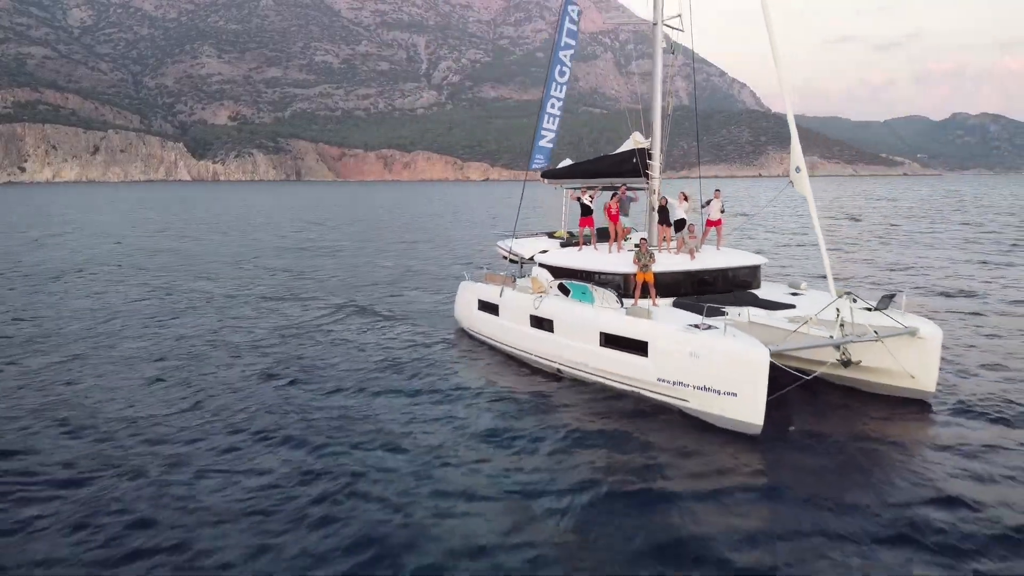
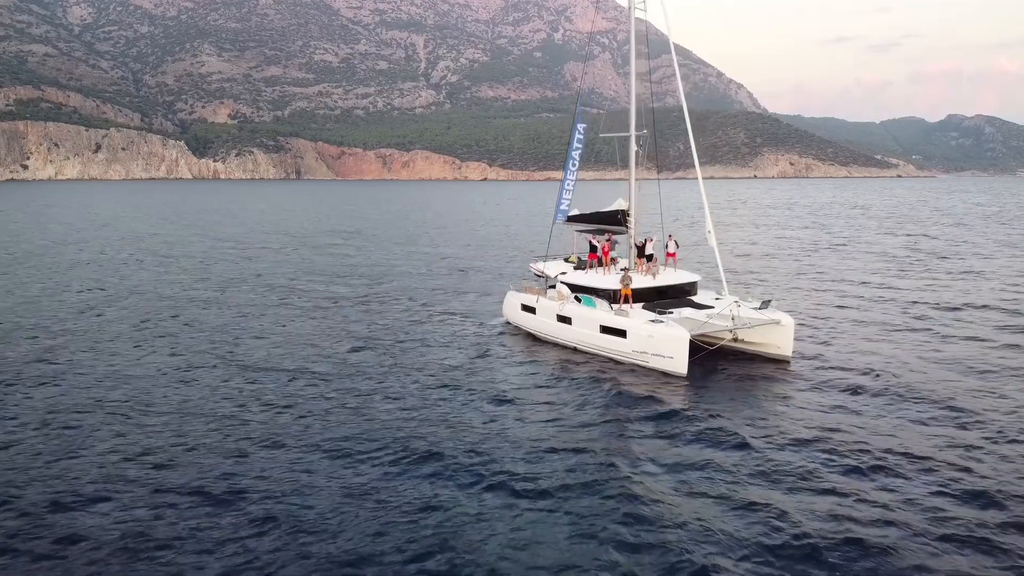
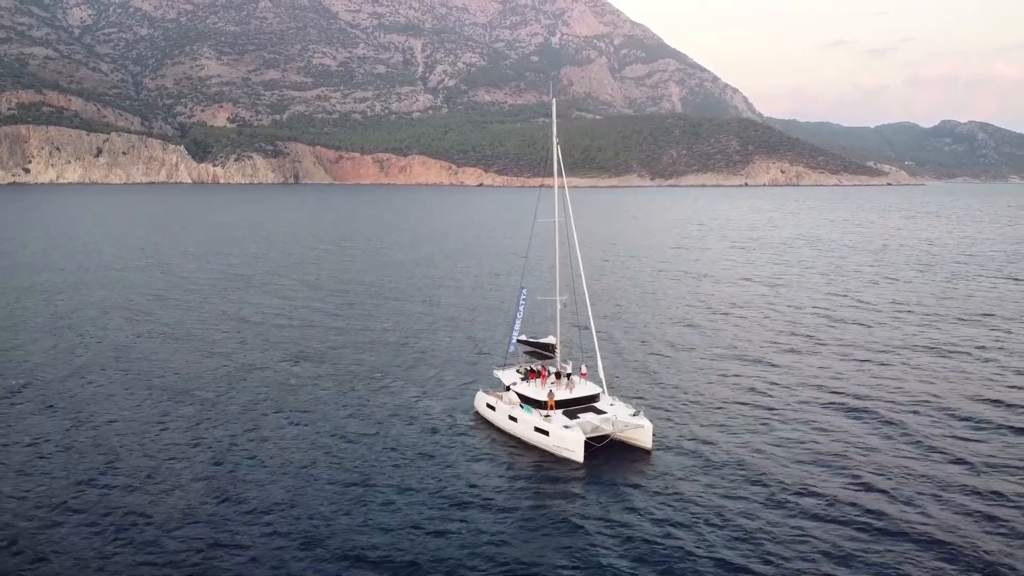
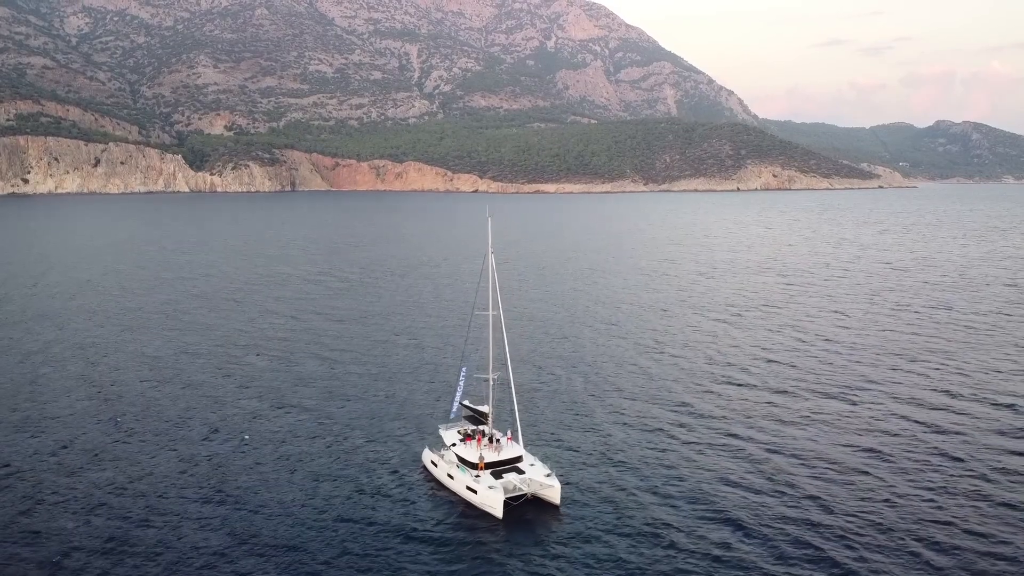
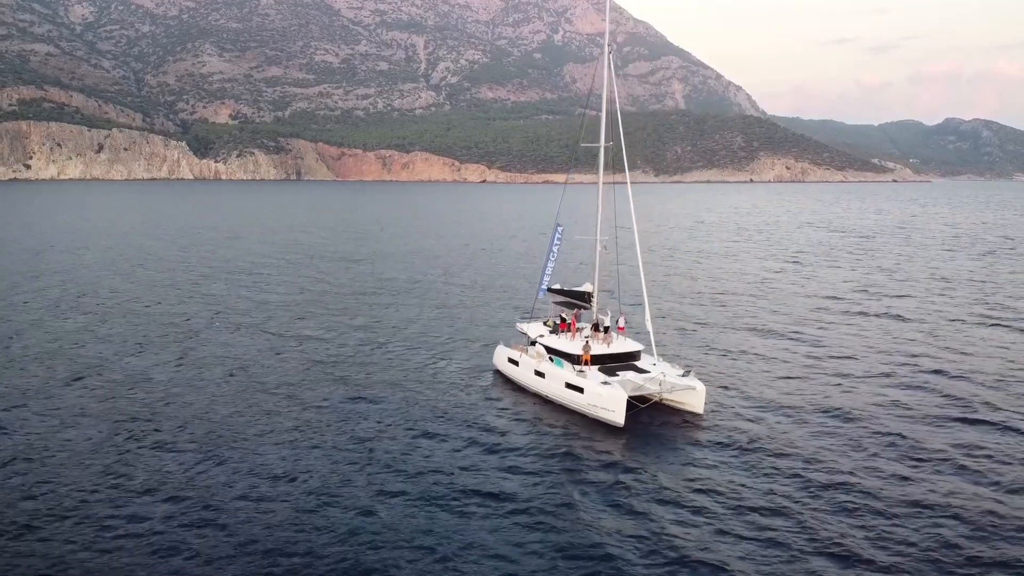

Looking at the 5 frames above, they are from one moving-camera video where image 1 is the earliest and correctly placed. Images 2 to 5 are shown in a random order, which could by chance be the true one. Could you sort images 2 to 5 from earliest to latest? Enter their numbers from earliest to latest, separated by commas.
2, 5, 3, 4
